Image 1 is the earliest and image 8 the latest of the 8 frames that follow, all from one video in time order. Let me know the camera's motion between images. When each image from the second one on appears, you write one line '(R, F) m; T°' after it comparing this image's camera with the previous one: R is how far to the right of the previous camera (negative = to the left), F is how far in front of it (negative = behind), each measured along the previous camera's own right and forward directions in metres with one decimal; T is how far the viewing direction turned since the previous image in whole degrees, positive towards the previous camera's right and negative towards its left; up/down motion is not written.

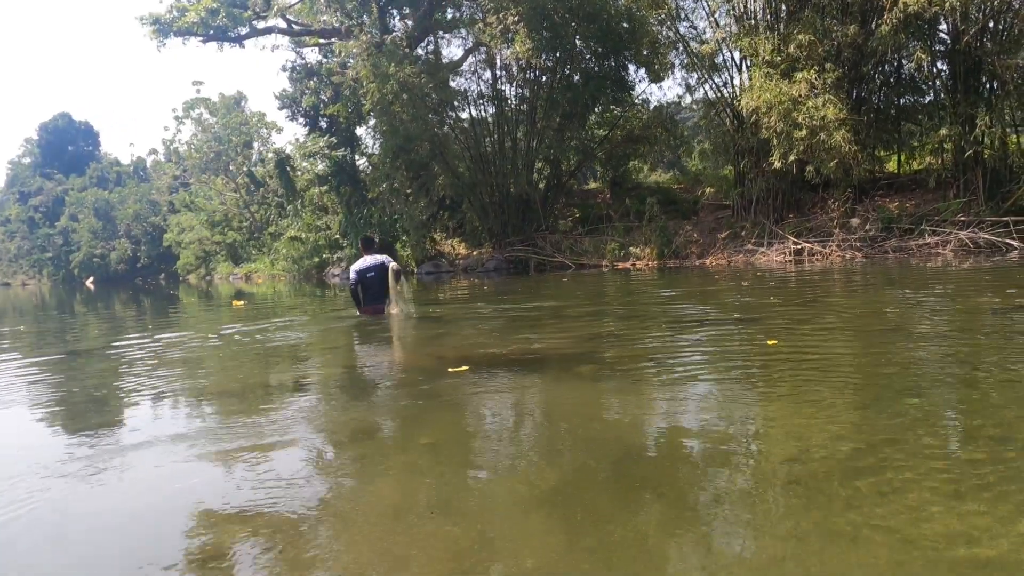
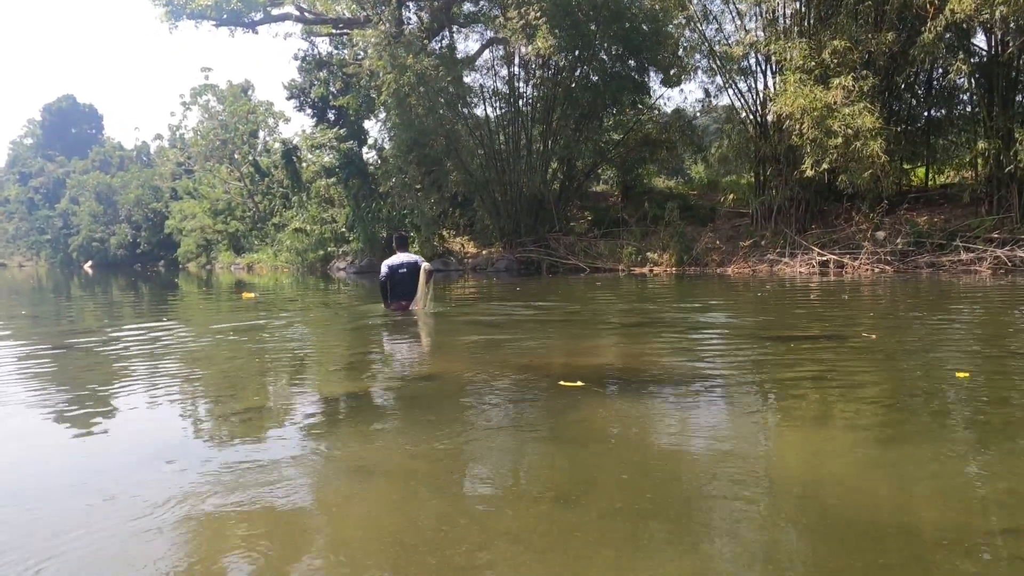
(-0.4, +0.4) m; 0°
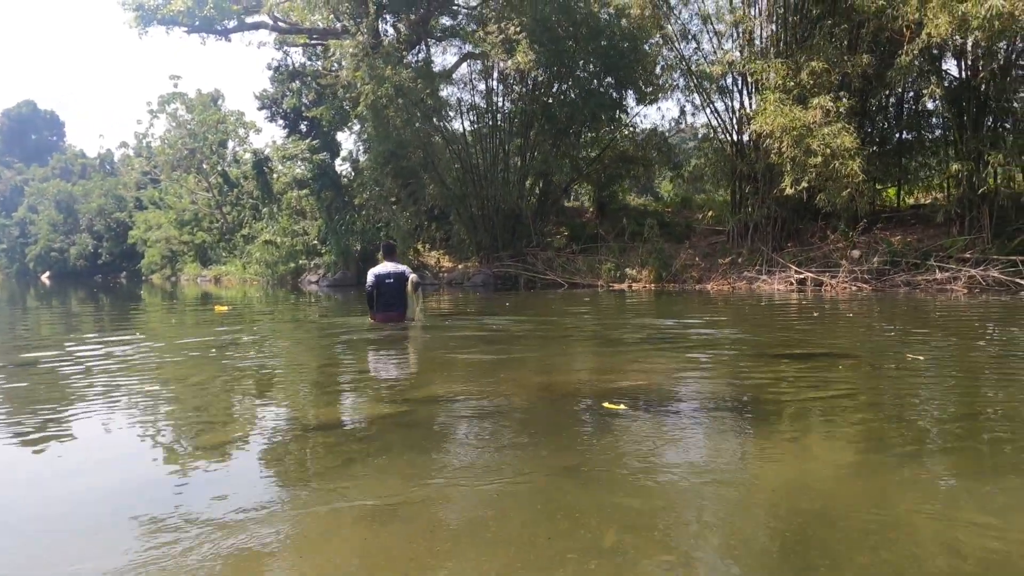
(-0.2, +0.2) m; +3°
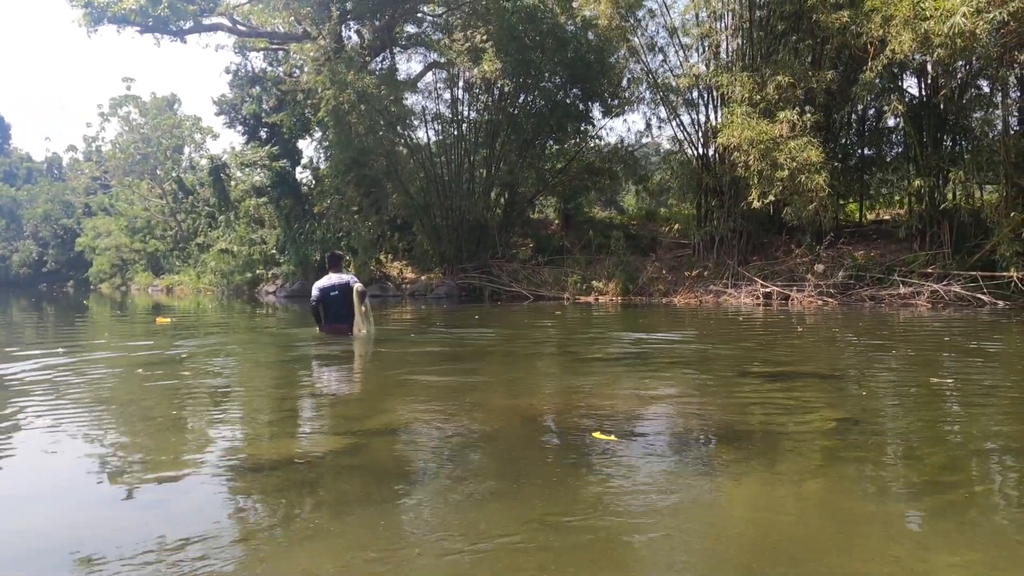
(0.0, +0.3) m; +3°
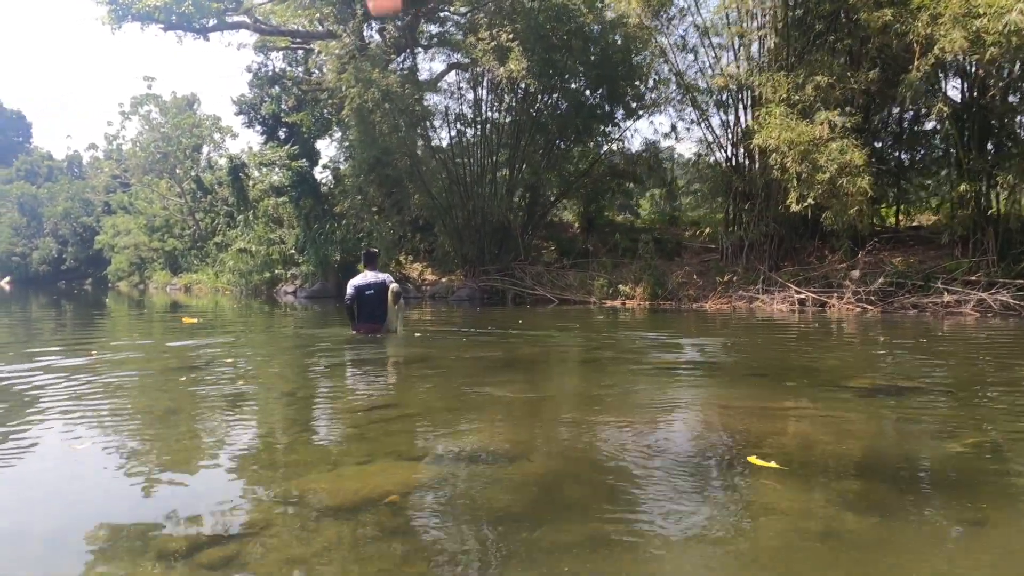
(-0.3, +0.3) m; -1°
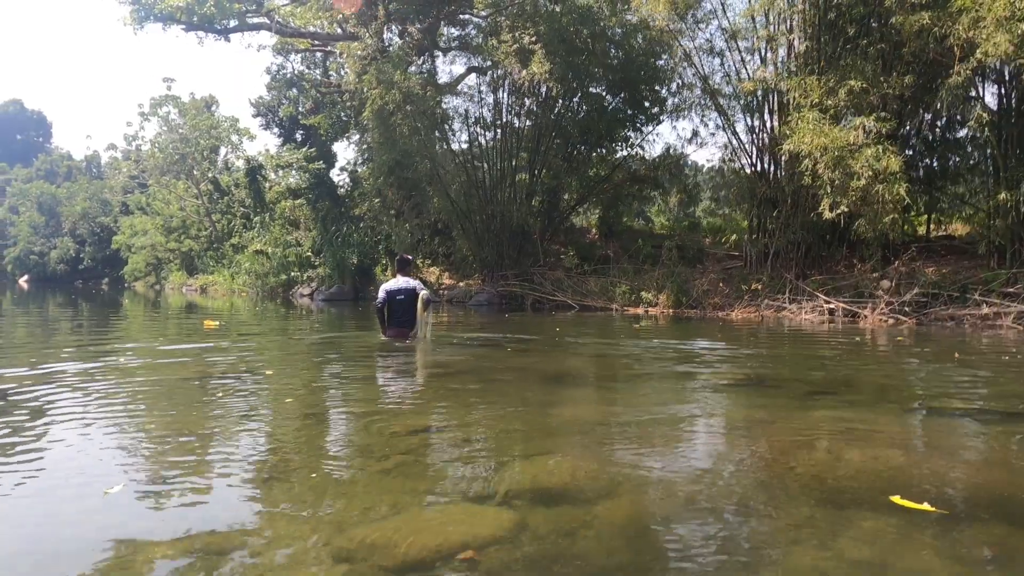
(-0.2, +0.2) m; -1°
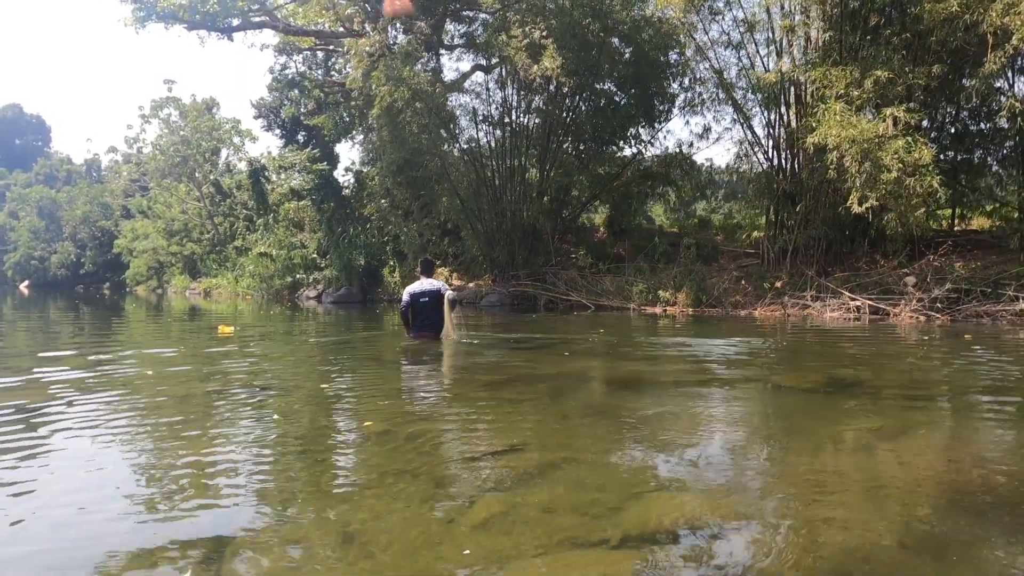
(-0.3, +0.3) m; 0°
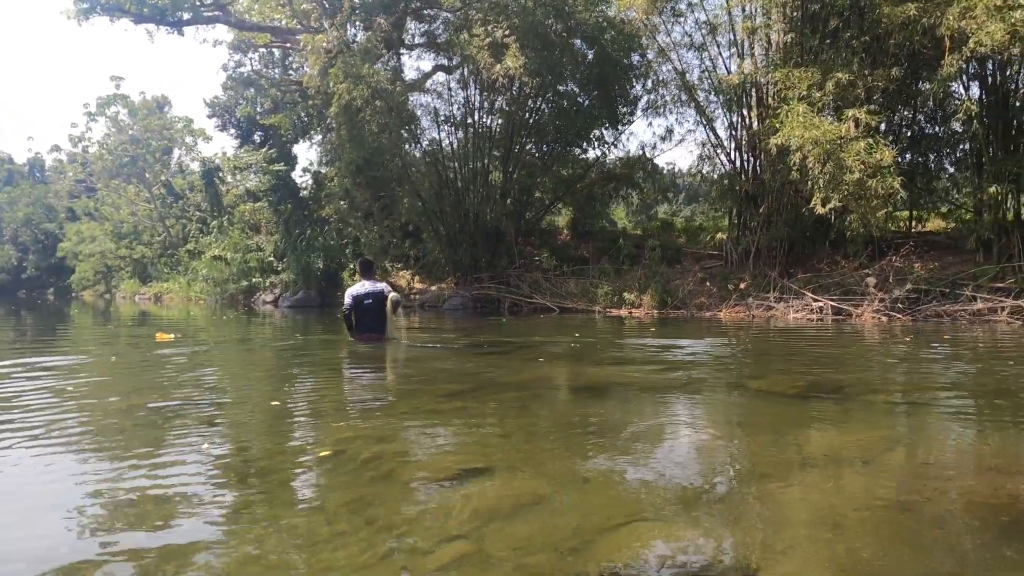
(0.0, +0.3) m; +3°
